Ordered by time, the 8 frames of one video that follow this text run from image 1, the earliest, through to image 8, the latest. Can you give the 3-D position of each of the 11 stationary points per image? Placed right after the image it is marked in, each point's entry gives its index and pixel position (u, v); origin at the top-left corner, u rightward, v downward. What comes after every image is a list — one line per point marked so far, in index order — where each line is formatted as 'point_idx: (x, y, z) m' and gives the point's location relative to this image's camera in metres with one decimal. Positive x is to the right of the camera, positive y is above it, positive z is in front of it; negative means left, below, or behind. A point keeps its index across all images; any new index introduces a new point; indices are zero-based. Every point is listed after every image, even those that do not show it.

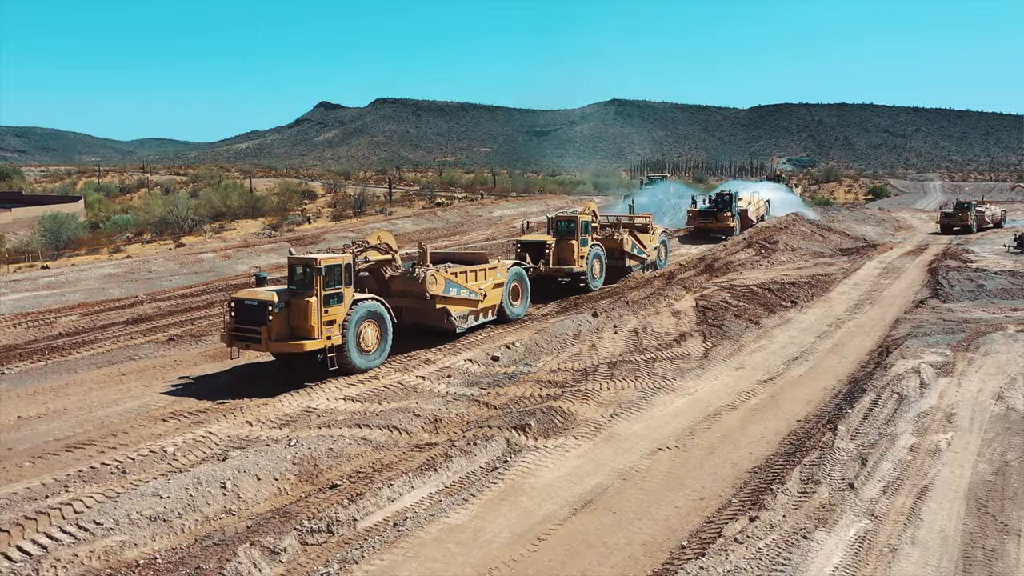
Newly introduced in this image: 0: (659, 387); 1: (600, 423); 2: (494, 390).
0: (+2.5, -1.6, +13.3) m
1: (+1.3, -1.9, +11.5) m
2: (-0.2, -1.6, +12.7) m
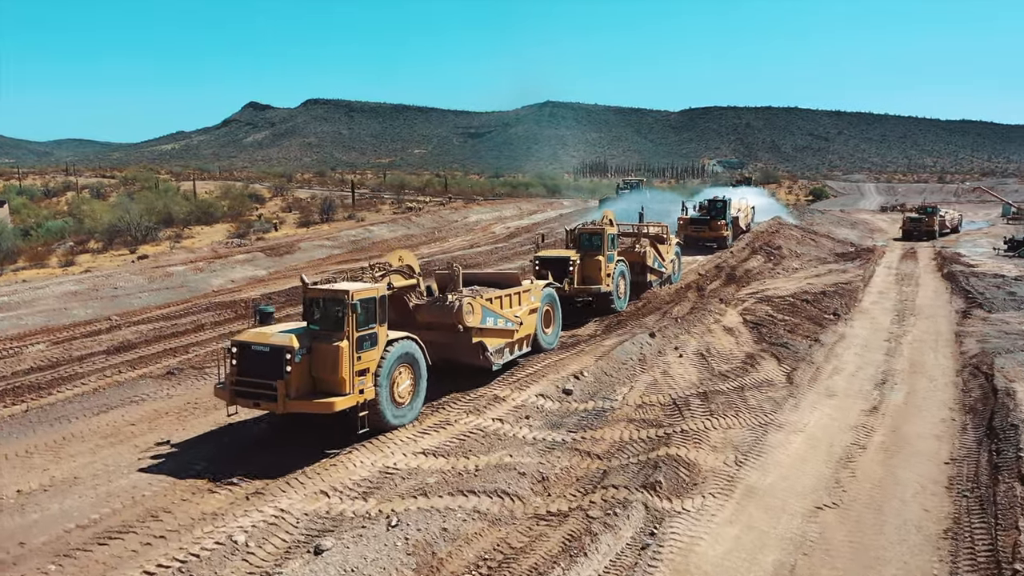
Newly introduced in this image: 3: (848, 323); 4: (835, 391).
0: (+3.7, -1.9, +11.6) m
1: (+2.6, -2.2, +9.7) m
2: (+1.0, -1.9, +10.8) m
3: (+7.8, -0.8, +19.0) m
4: (+5.4, -1.7, +13.6) m
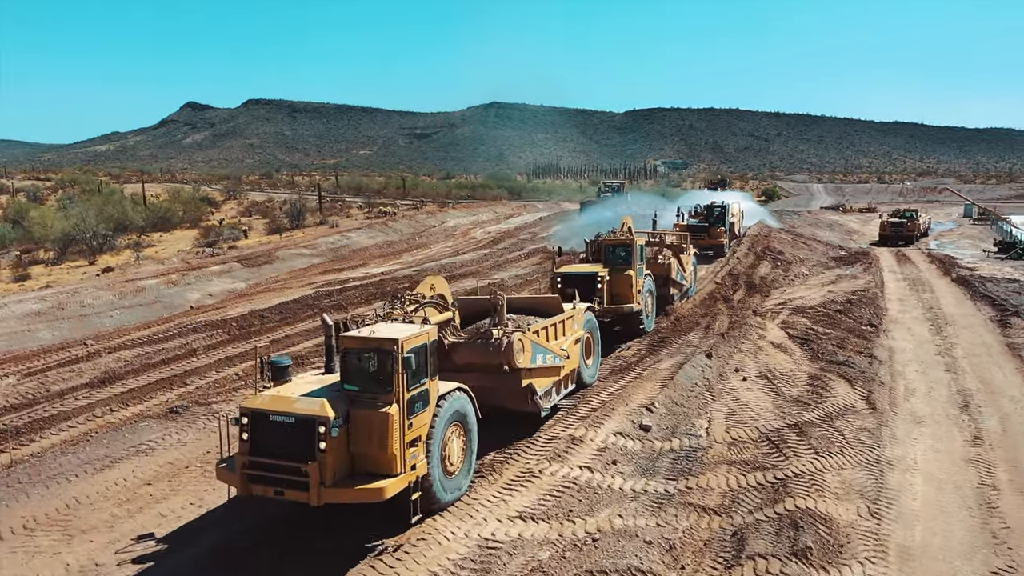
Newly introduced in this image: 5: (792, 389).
0: (+4.6, -2.2, +10.3) m
1: (+3.7, -2.5, +8.4) m
2: (+2.1, -2.2, +9.4) m
3: (+8.2, -1.1, +18.0) m
4: (+6.3, -1.9, +12.4) m
5: (+4.5, -1.6, +13.2) m
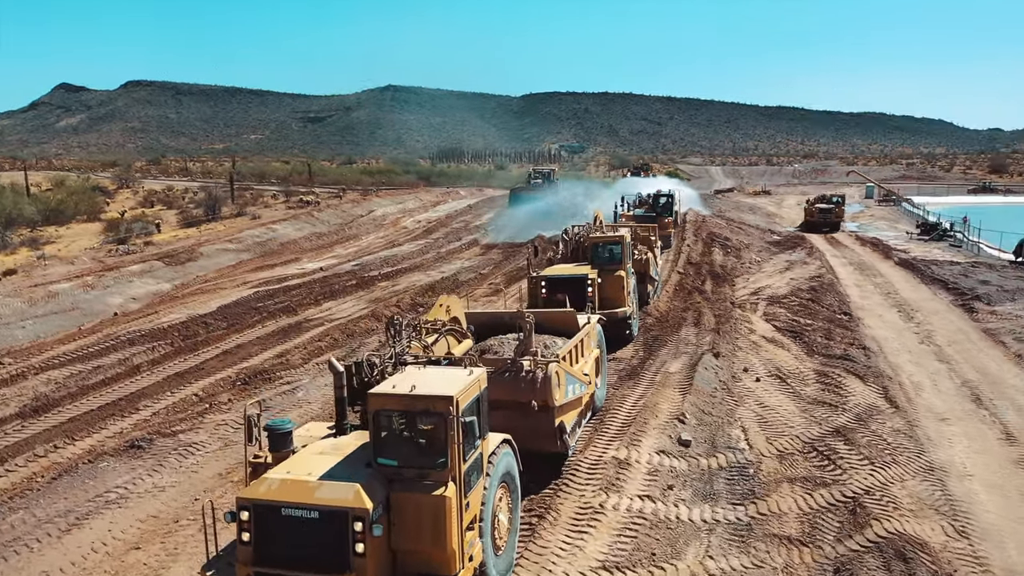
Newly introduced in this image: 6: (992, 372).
0: (+5.0, -2.2, +9.8) m
1: (+4.4, -2.5, +7.7) m
2: (+2.6, -2.3, +8.5) m
3: (+7.7, -0.8, +17.8) m
4: (+6.4, -1.8, +12.1) m
5: (+4.5, -1.6, +12.6) m
6: (+8.3, -1.5, +14.2) m
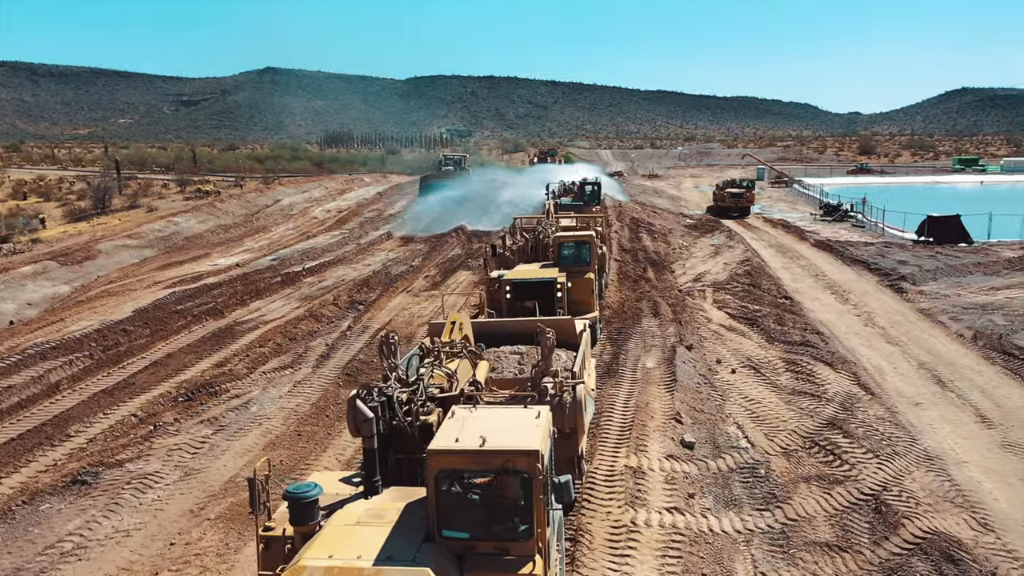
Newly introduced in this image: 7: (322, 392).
0: (+5.0, -2.0, +9.7) m
1: (+4.6, -2.4, +7.7) m
2: (+2.8, -2.2, +8.2) m
3: (+6.5, -0.4, +18.0) m
4: (+6.0, -1.6, +12.2) m
5: (+4.1, -1.4, +12.5) m
6: (+7.6, -1.2, +14.6) m
7: (-2.8, -1.5, +12.0) m
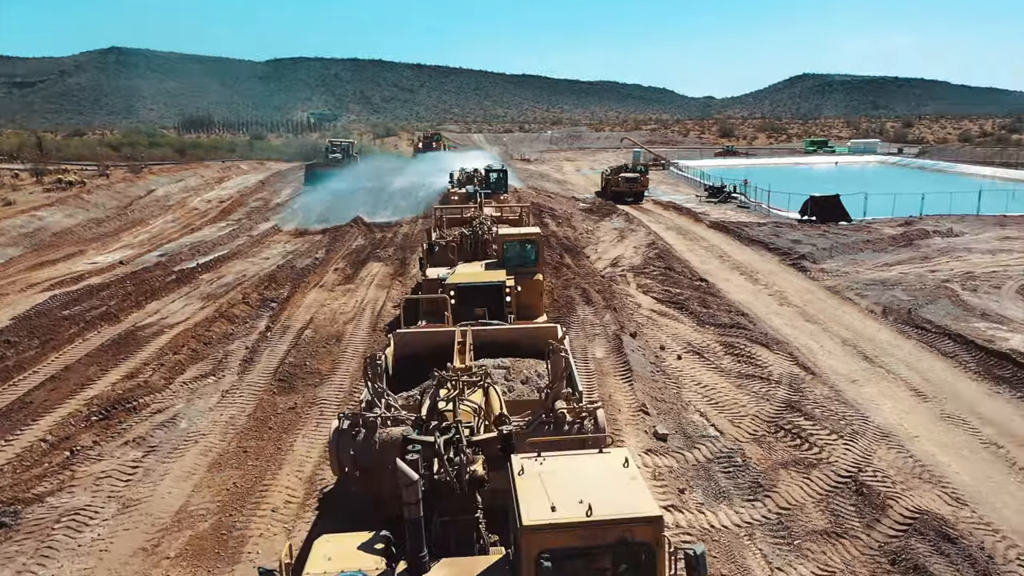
0: (+4.6, -1.8, +10.0) m
1: (+4.6, -2.3, +7.9) m
2: (+2.6, -2.1, +8.1) m
3: (+4.8, 0.0, +18.4) m
4: (+5.2, -1.3, +12.6) m
5: (+3.3, -1.1, +12.6) m
6: (+6.4, -0.8, +15.2) m
7: (-3.5, -1.5, +11.1) m
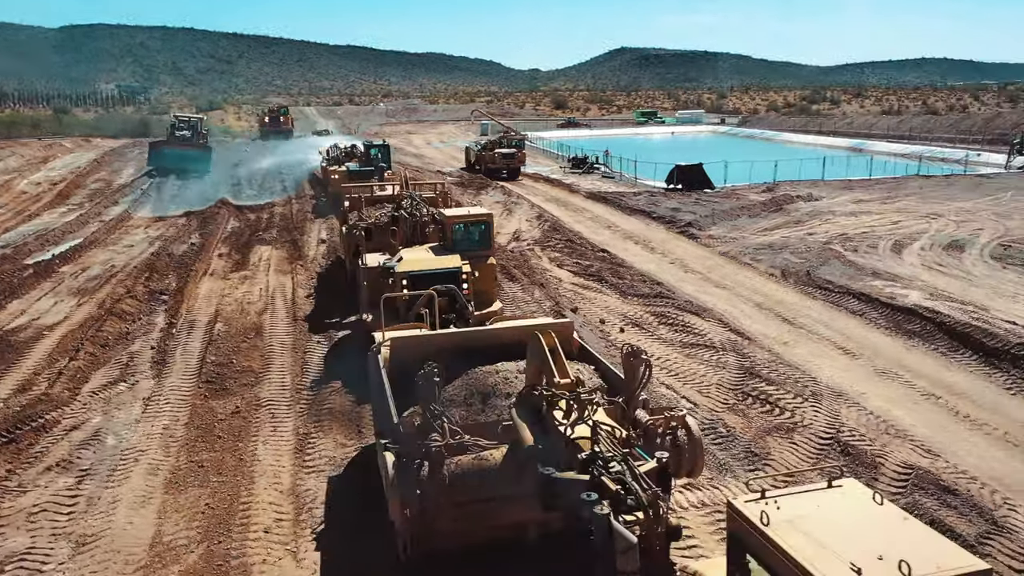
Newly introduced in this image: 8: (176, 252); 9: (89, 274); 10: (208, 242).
0: (+4.2, -1.4, +10.5) m
1: (+4.6, -1.9, +8.4) m
2: (+2.7, -1.8, +8.2) m
3: (+2.6, +0.6, +18.6) m
4: (+4.3, -0.8, +13.1) m
5: (+2.4, -0.7, +12.7) m
6: (+4.9, -0.1, +15.9) m
7: (-3.9, -1.4, +9.9) m
8: (-7.5, +0.8, +18.4) m
9: (-8.6, +0.3, +16.7) m
10: (-7.2, +1.1, +19.4) m
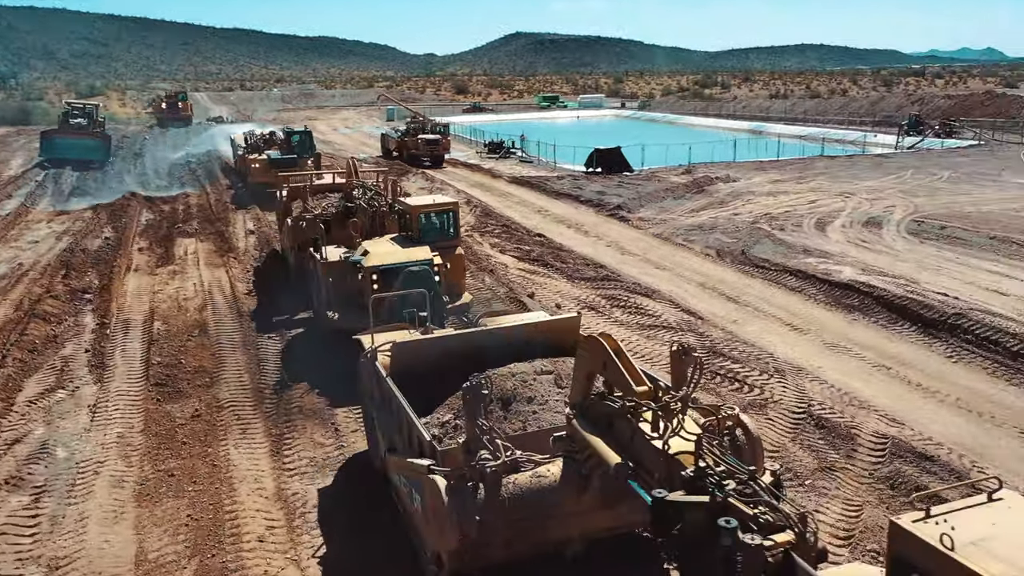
0: (+3.8, -1.1, +10.8) m
1: (+4.5, -1.6, +8.8) m
2: (+2.5, -1.6, +8.4) m
3: (+1.2, +1.0, +18.6) m
4: (+3.5, -0.4, +13.4) m
5: (+1.7, -0.4, +12.8) m
6: (+3.8, +0.3, +16.2) m
7: (-4.2, -1.4, +9.3) m
8: (-8.9, +0.9, +17.2) m
9: (-9.7, +0.3, +15.4) m
10: (-8.6, +1.1, +18.3) m
